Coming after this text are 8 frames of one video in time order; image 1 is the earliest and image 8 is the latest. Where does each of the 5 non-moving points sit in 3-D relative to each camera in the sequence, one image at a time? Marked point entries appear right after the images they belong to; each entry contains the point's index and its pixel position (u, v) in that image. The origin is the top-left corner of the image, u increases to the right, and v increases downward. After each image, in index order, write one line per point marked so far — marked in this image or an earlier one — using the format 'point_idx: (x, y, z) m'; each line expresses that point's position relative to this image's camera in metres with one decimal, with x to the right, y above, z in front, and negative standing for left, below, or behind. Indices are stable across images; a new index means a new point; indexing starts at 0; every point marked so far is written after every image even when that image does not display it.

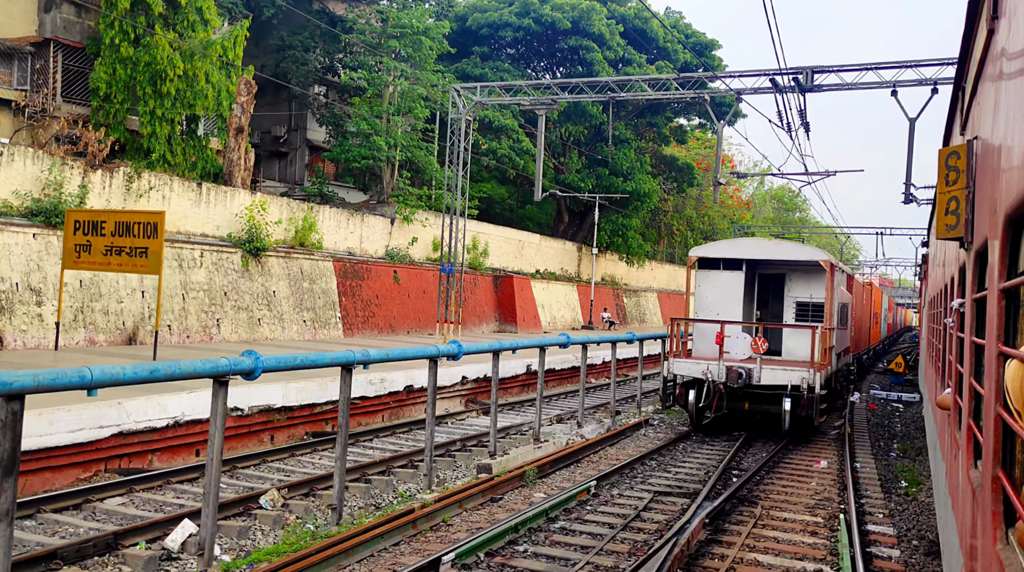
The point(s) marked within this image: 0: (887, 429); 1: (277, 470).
0: (+7.1, -2.8, +18.9) m
1: (-2.6, -2.0, +10.9) m
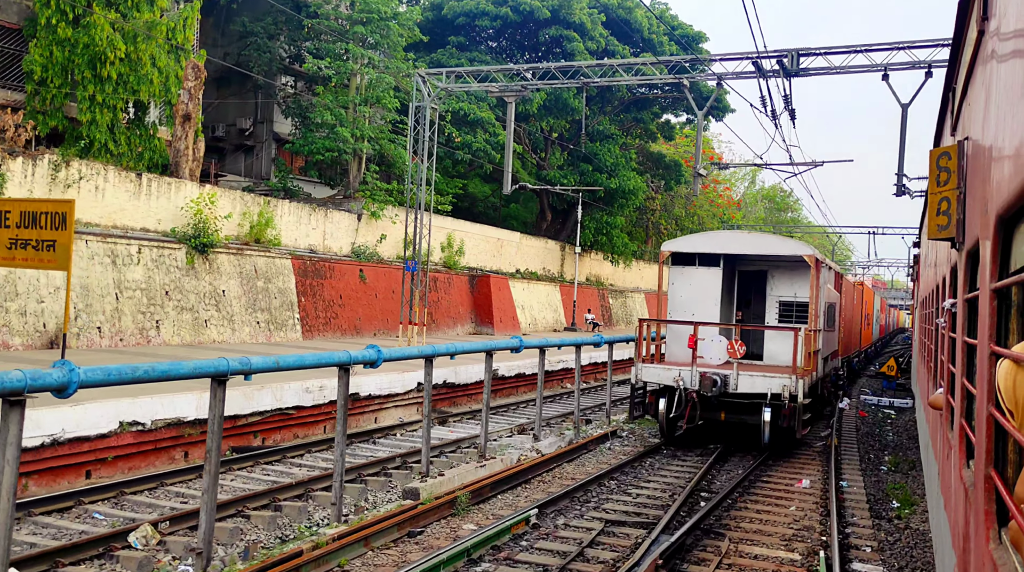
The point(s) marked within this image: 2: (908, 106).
0: (+6.4, -2.7, +17.6) m
1: (-3.2, -2.0, +9.4) m
2: (+7.6, +3.5, +19.1) m
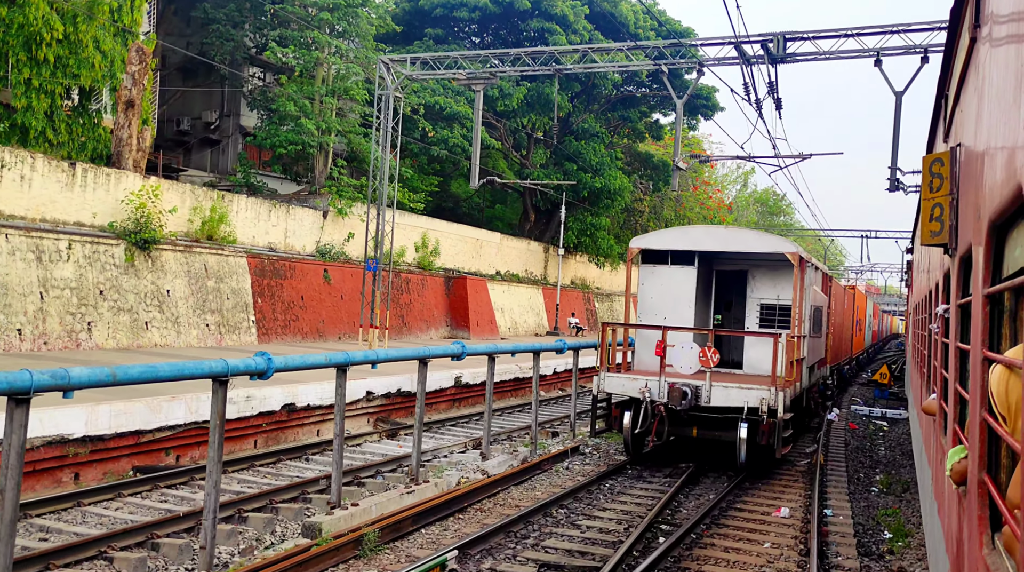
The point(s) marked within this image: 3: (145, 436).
0: (+5.8, -2.8, +16.2) m
1: (-3.8, -1.9, +8.0) m
2: (+7.0, +3.4, +17.7) m
3: (-4.0, -1.6, +10.8) m
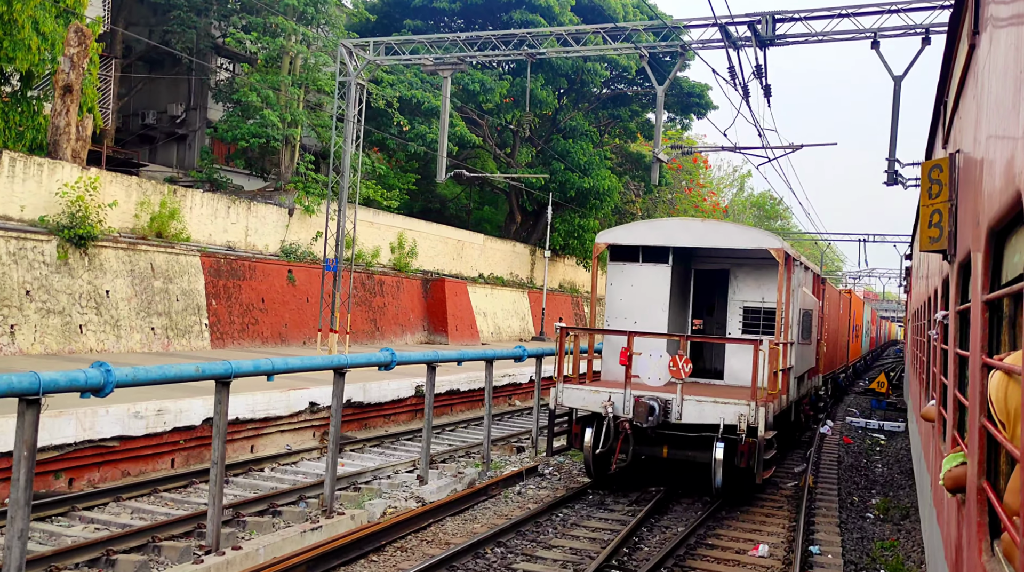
0: (+5.2, -2.8, +14.7) m
1: (-4.4, -1.9, +6.5) m
2: (+6.4, +3.4, +16.3) m
3: (-4.6, -1.6, +9.3) m
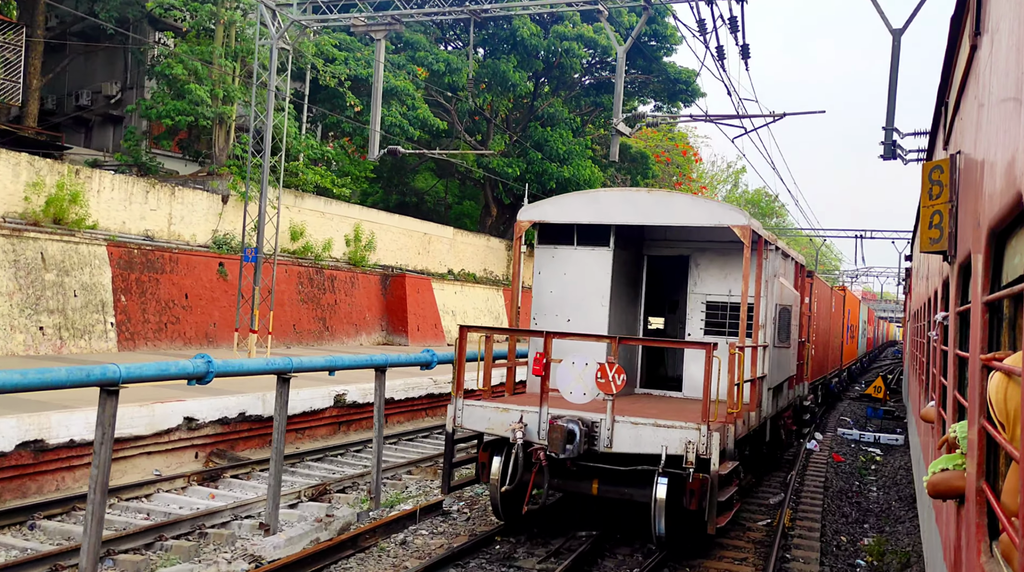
0: (+4.2, -2.7, +12.3) m
1: (-5.4, -1.8, +4.1) m
2: (+5.4, +3.5, +13.9) m
3: (-5.5, -1.5, +6.9) m
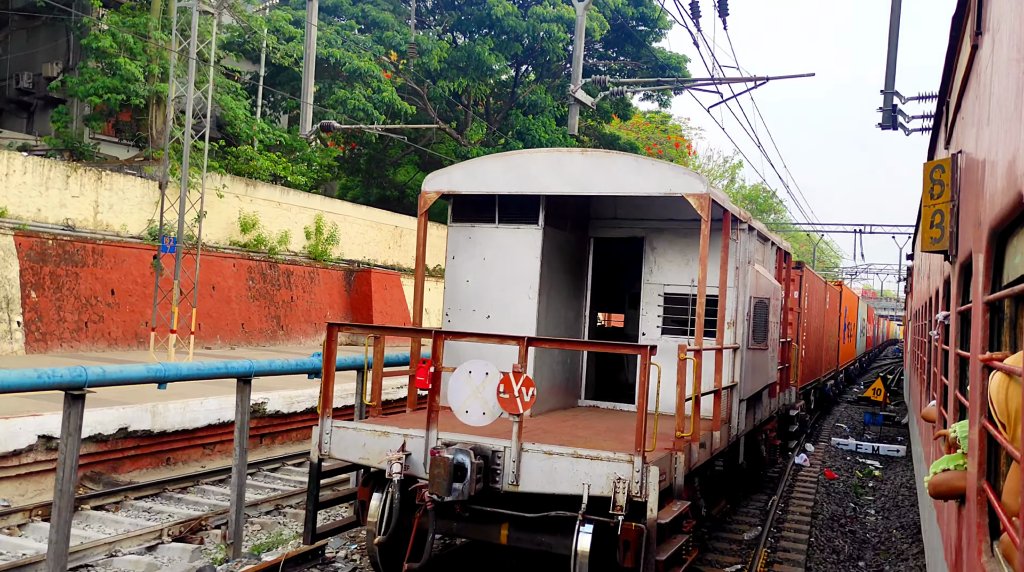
0: (+3.5, -2.6, +10.3) m
1: (-6.1, -1.7, +2.2) m
2: (+4.7, +3.6, +11.9) m
3: (-6.3, -1.4, +4.9) m
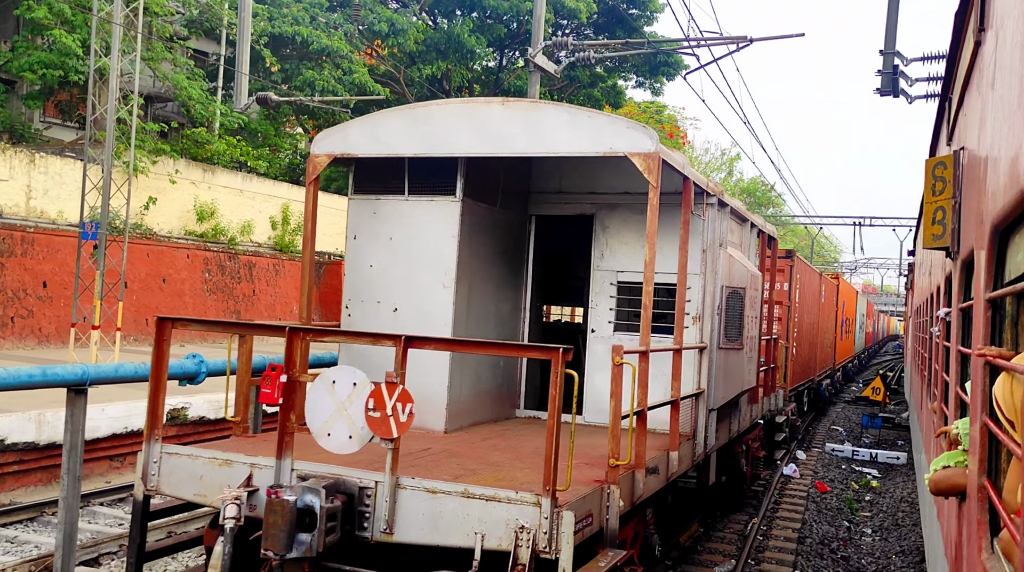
0: (+2.9, -2.5, +8.9) m
1: (-6.7, -1.6, +0.7) m
2: (+4.1, +3.7, +10.4) m
3: (-6.8, -1.3, +3.5) m
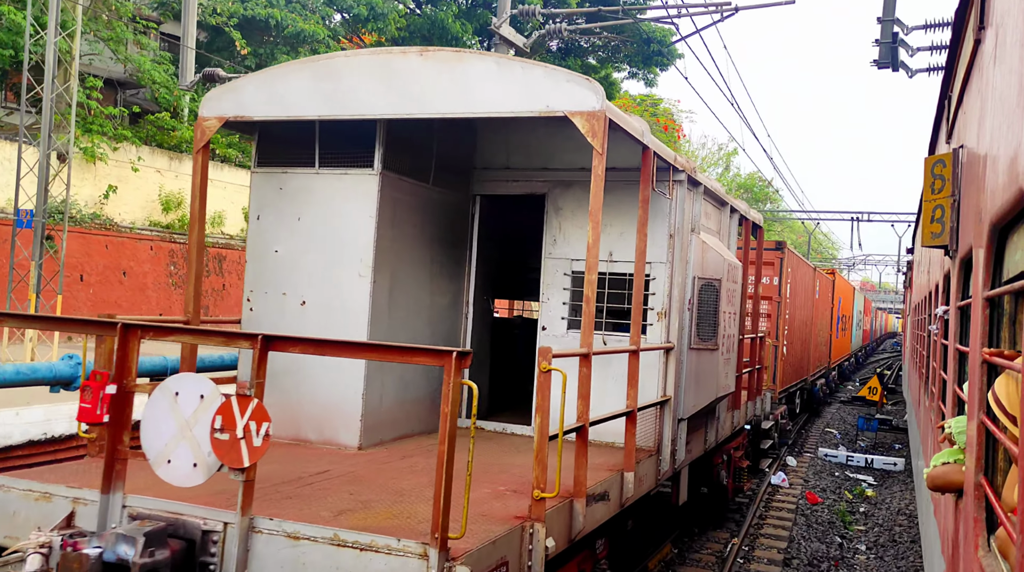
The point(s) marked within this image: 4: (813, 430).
0: (+2.5, -2.5, +7.9) m
1: (-7.1, -1.6, -0.3) m
2: (+3.7, +3.7, +9.4) m
3: (-7.2, -1.2, +2.5) m
4: (+5.3, -2.6, +17.6) m
